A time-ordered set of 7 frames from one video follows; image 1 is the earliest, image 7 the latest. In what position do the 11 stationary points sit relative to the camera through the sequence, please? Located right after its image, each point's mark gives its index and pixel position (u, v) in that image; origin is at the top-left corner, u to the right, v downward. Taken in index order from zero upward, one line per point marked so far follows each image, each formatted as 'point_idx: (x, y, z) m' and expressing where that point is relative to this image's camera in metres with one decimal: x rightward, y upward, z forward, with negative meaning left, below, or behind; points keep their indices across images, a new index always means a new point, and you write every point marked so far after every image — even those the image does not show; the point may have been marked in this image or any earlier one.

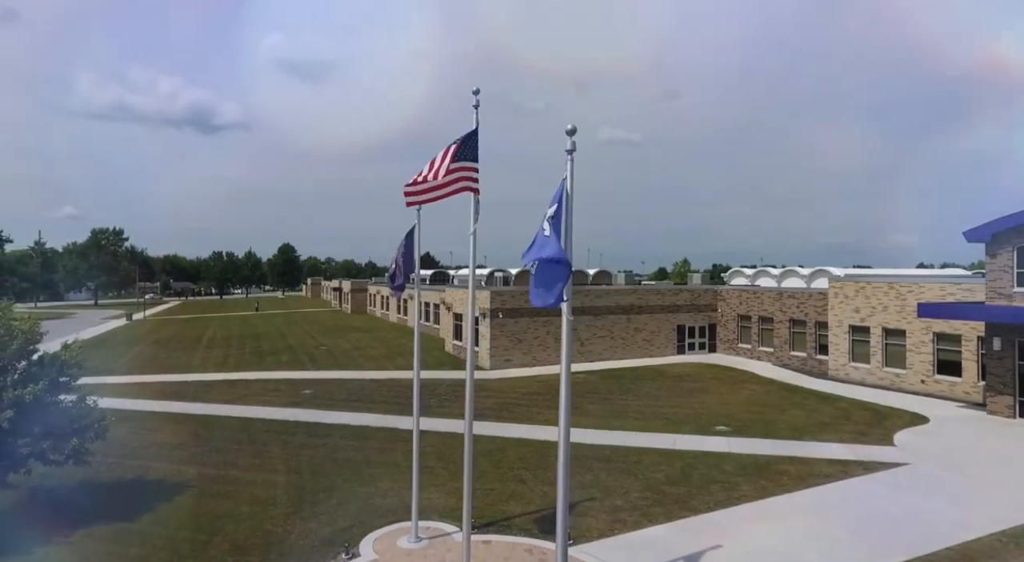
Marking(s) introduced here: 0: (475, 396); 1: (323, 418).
0: (-1.2, -3.4, +19.7) m
1: (-5.2, -3.7, +17.8) m
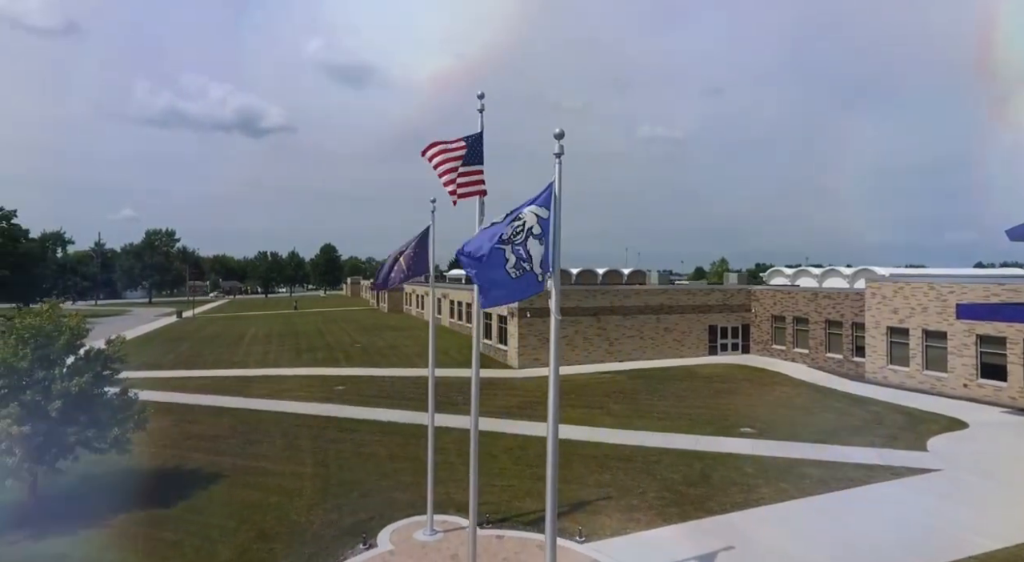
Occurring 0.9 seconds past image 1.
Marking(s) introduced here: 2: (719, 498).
0: (-0.4, -3.4, +20.0) m
1: (-4.5, -3.7, +18.4) m
2: (+4.3, -4.5, +13.6) m
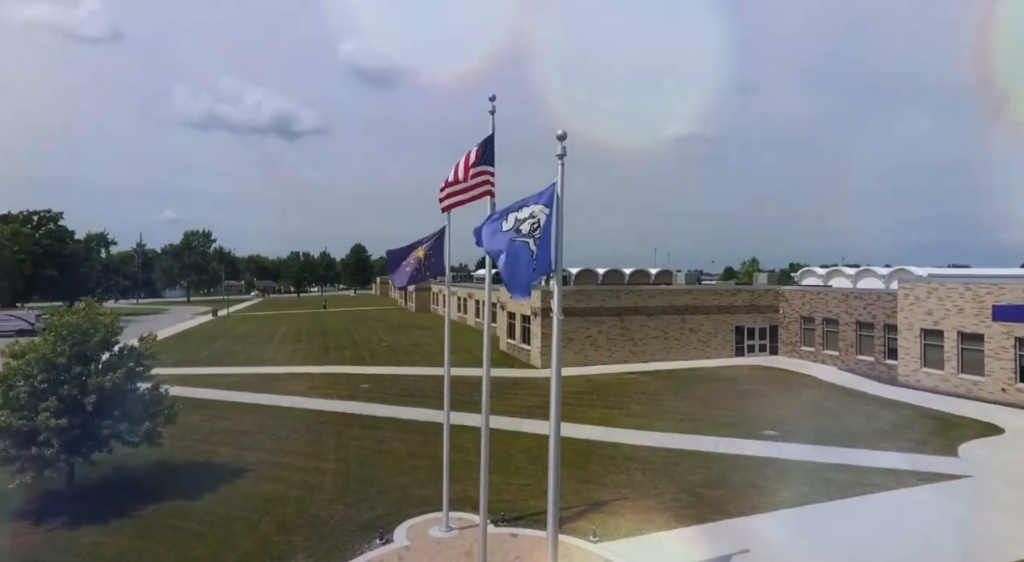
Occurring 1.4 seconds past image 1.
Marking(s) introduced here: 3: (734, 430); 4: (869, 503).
0: (+0.3, -3.5, +20.1) m
1: (-3.9, -3.7, +18.8) m
2: (+4.6, -4.5, +13.5) m
3: (+5.9, -3.9, +17.4) m
4: (+7.1, -4.4, +13.1) m
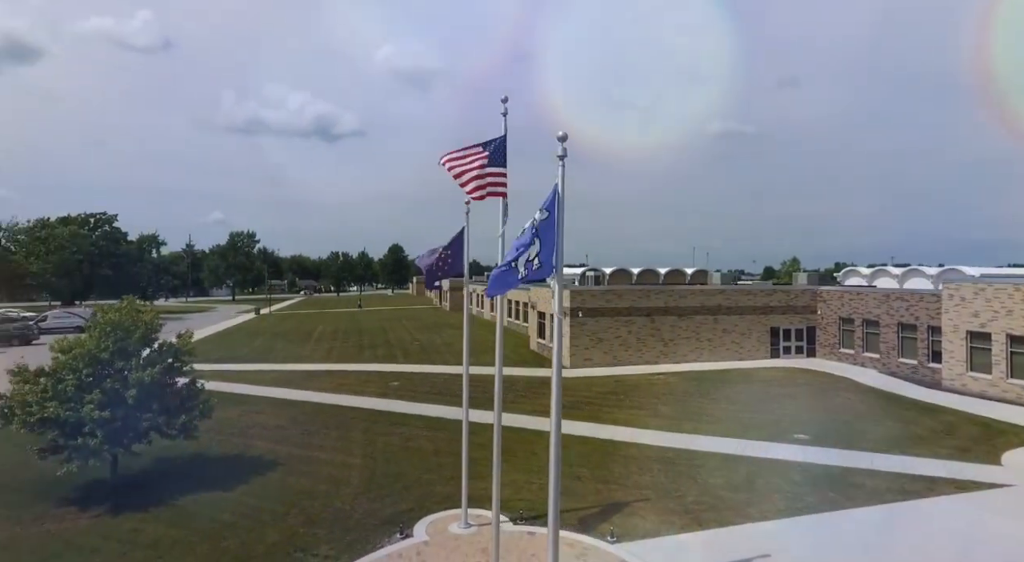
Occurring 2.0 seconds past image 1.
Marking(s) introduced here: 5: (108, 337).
0: (+1.1, -3.5, +20.2) m
1: (-3.1, -3.7, +19.1) m
2: (+5.0, -4.5, +13.3) m
3: (+6.5, -4.0, +17.1) m
4: (+7.5, -4.4, +12.7) m
5: (-8.8, -1.2, +14.2) m
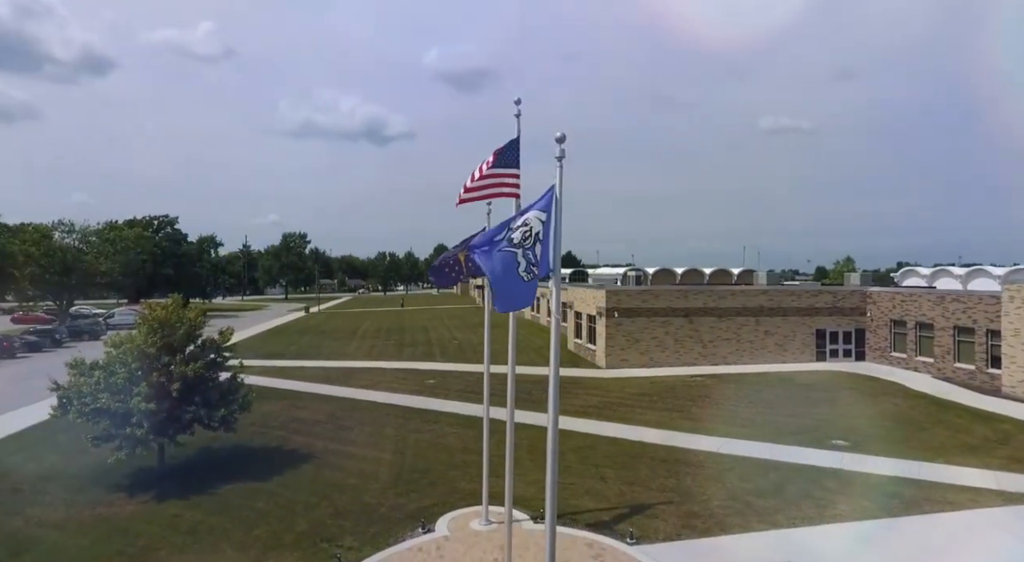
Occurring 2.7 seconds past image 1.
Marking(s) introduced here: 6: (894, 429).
0: (+2.2, -3.5, +20.2) m
1: (-2.2, -3.7, +19.5) m
2: (+5.5, -4.5, +12.9) m
3: (+7.3, -4.0, +16.6) m
4: (+7.9, -4.5, +12.2) m
5: (-8.2, -1.2, +15.1) m
6: (+9.9, -3.9, +17.0) m
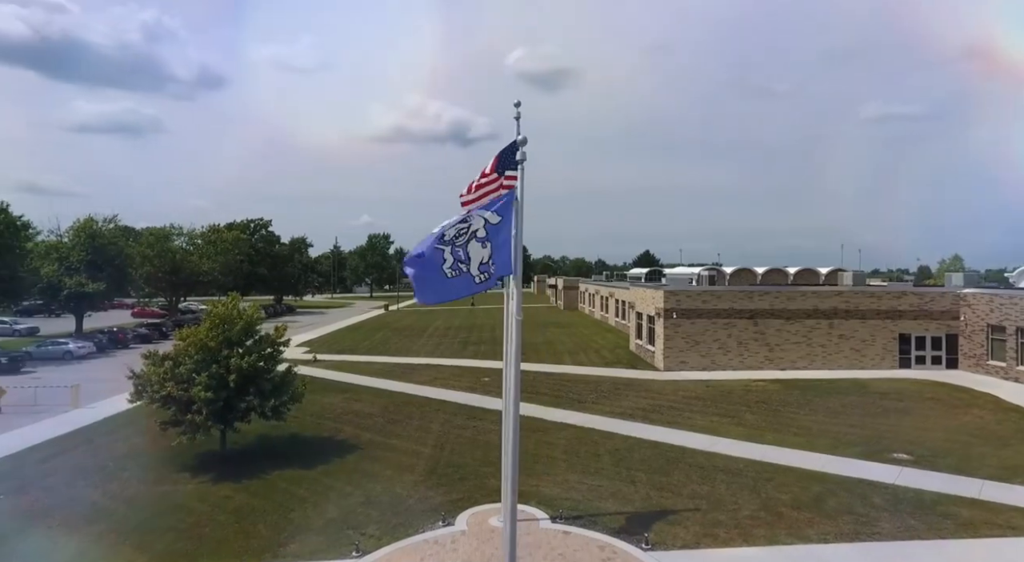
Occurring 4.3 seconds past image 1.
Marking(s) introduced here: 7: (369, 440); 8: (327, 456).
0: (+3.7, -3.4, +19.8) m
1: (-0.7, -3.7, +19.8) m
2: (+5.8, -4.5, +12.1) m
3: (+8.2, -4.0, +15.5) m
4: (+8.0, -4.5, +11.0) m
5: (-7.4, -1.2, +16.4) m
6: (+10.7, -3.9, +15.4) m
7: (-3.8, -4.2, +17.4) m
8: (-4.7, -4.4, +16.5) m
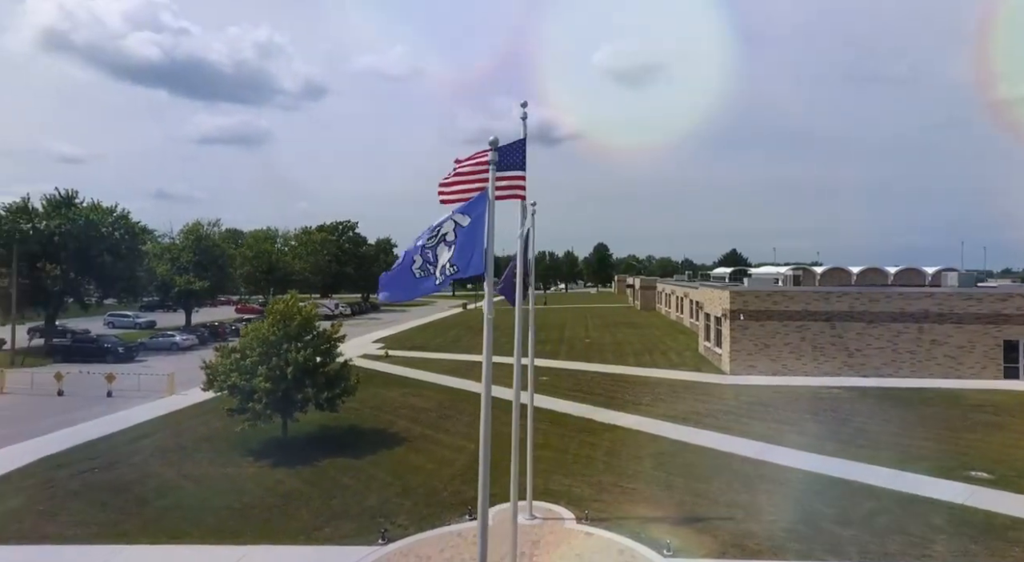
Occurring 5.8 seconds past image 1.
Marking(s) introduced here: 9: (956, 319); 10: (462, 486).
0: (+5.2, -3.4, +19.0) m
1: (+0.9, -3.6, +19.7) m
2: (+6.1, -4.5, +11.1) m
3: (+9.0, -3.9, +14.0) m
4: (+8.1, -4.4, +9.6) m
5: (-6.2, -1.1, +17.4) m
6: (+11.5, -3.9, +13.5) m
7: (-2.5, -4.1, +17.8) m
8: (-3.5, -4.3, +17.1) m
9: (+13.5, -1.1, +19.8) m
10: (-1.1, -4.5, +14.6) m
